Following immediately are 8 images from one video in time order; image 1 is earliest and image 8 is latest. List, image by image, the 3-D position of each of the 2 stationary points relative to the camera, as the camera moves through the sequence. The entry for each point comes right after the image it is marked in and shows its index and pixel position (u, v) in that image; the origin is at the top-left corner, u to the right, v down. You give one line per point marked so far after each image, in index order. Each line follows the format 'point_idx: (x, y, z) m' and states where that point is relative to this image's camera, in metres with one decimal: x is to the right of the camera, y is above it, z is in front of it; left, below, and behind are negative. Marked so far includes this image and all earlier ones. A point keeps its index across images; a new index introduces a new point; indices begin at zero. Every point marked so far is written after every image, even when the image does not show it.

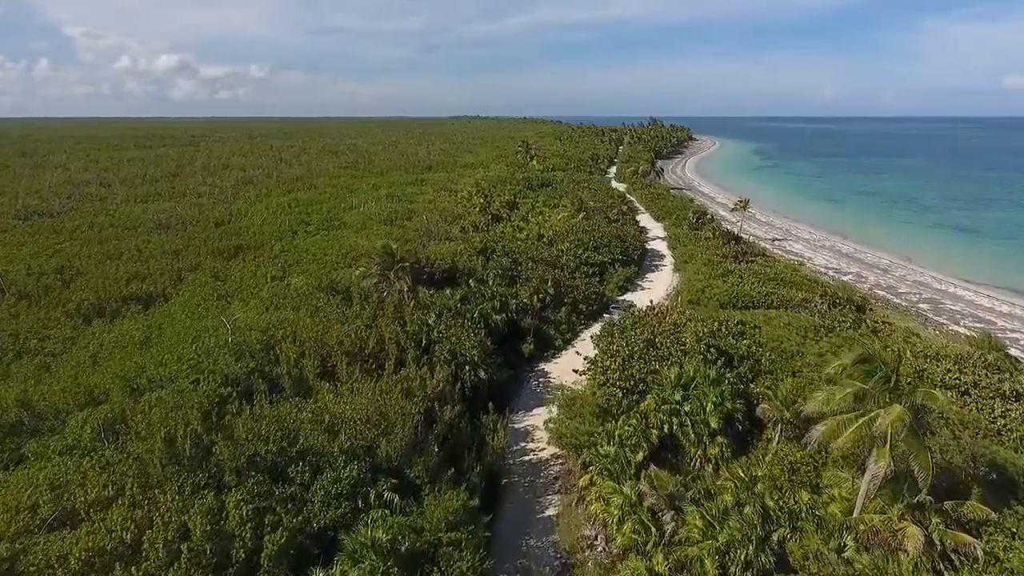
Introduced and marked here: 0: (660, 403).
0: (+3.4, -2.6, +19.9) m
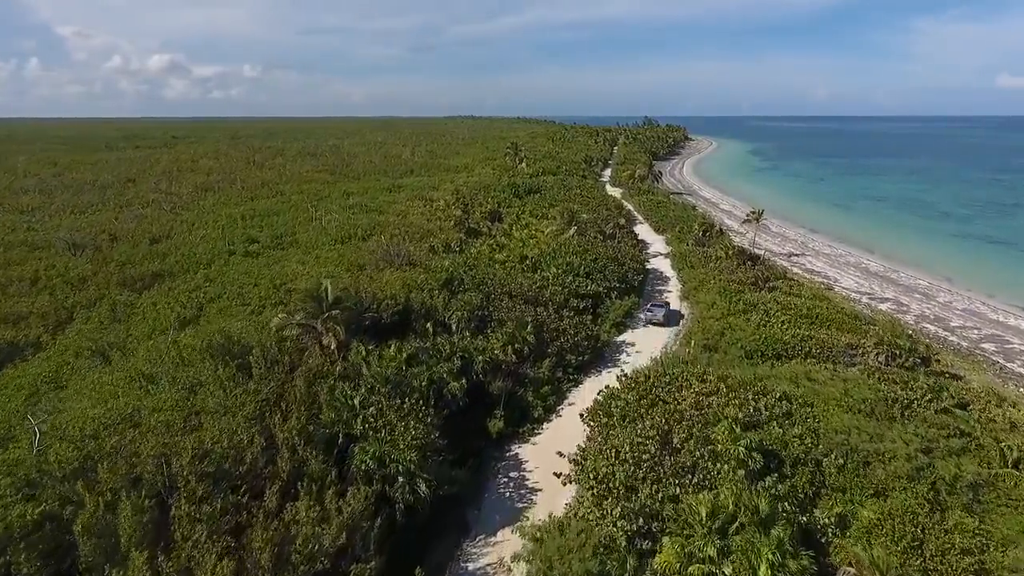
0: (+2.6, -4.0, +12.8) m
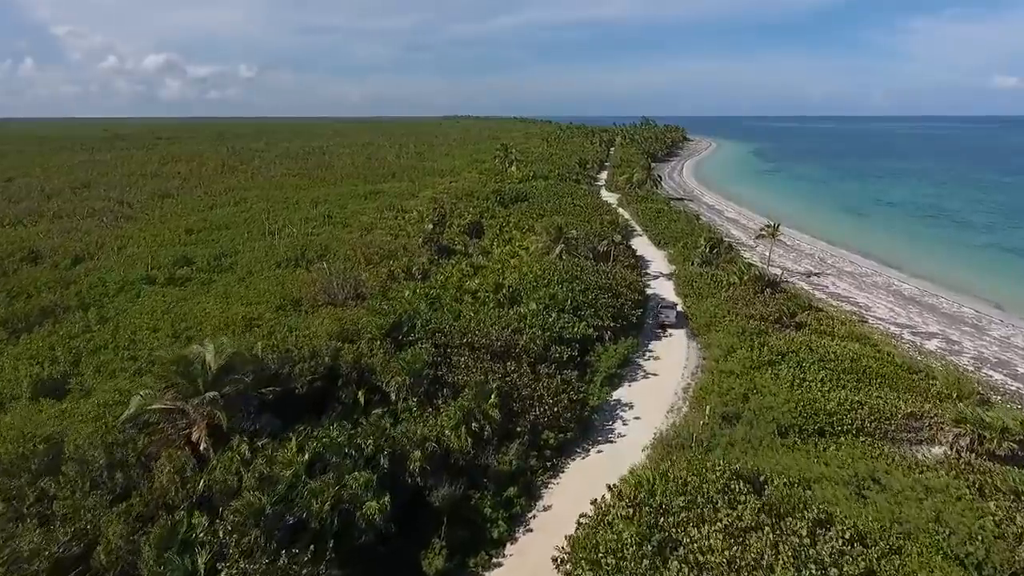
0: (+1.6, -5.3, +6.4) m
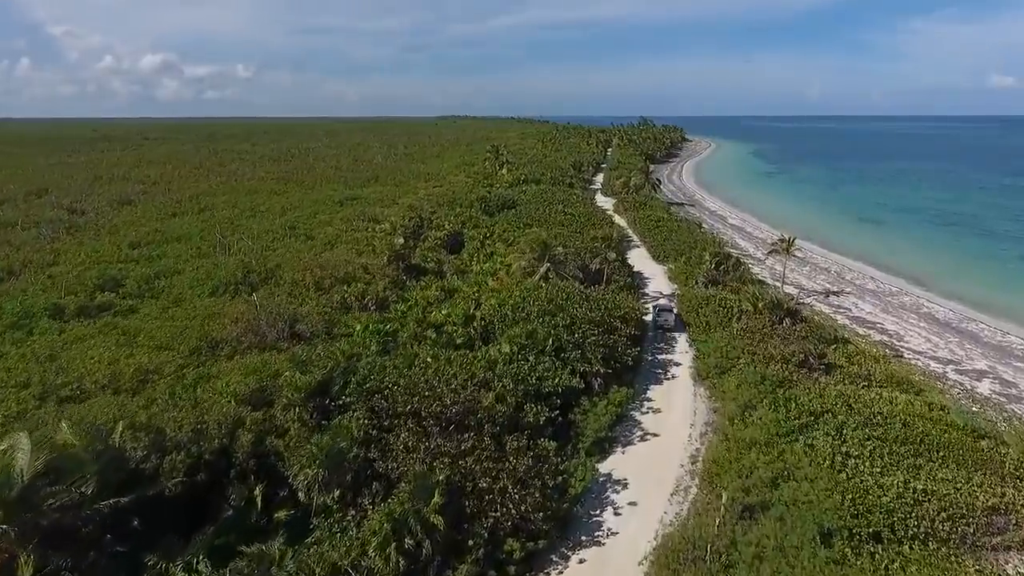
0: (+0.9, -6.3, +1.3) m
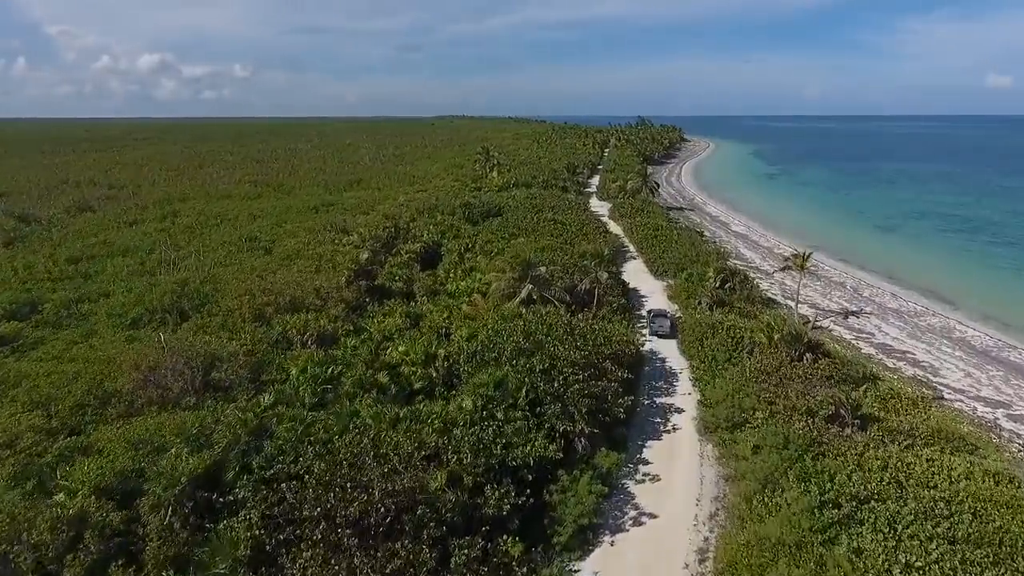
0: (+0.1, -7.2, -3.1) m
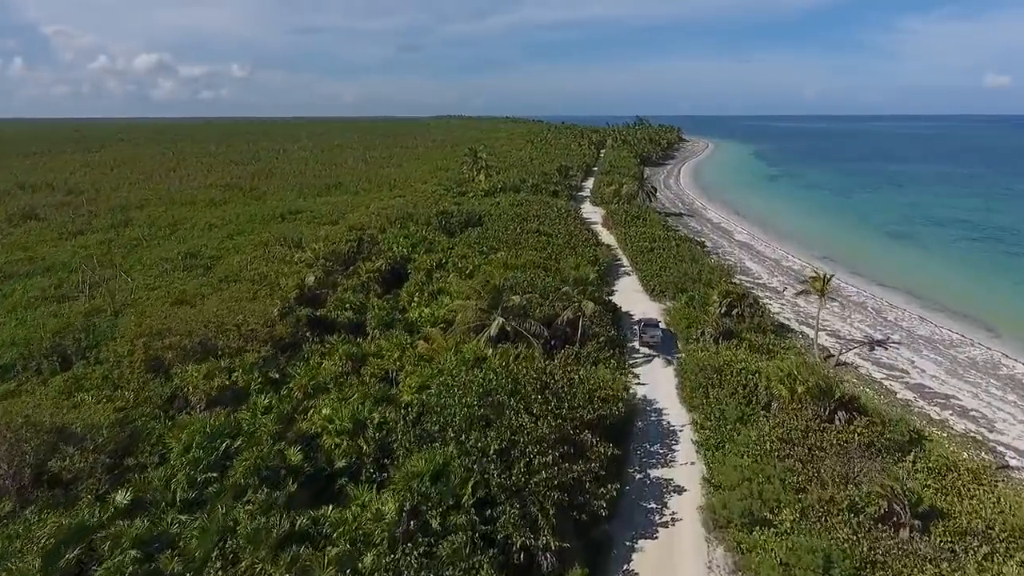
0: (-0.8, -8.1, -8.2) m
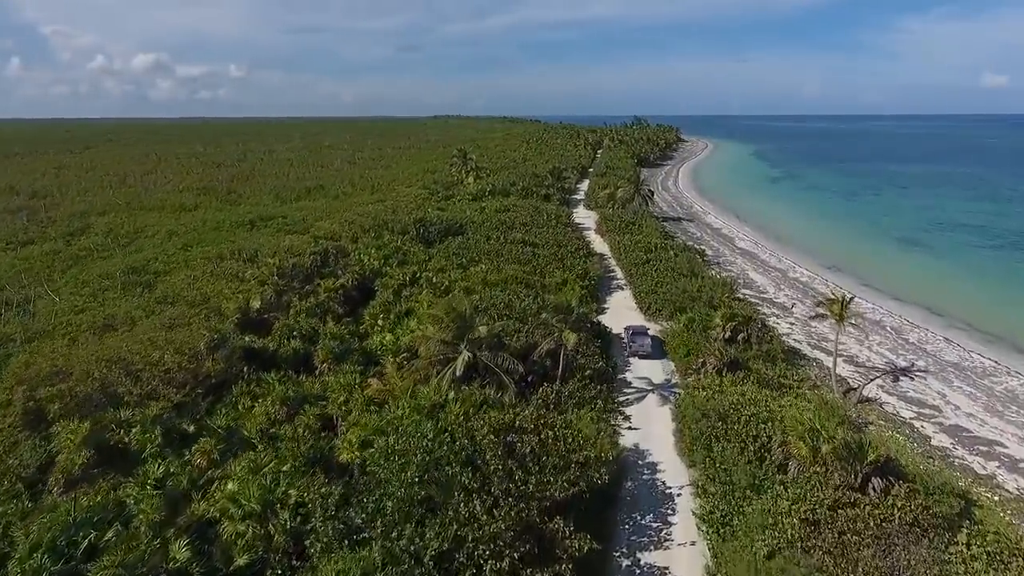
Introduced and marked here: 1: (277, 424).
0: (-1.5, -8.9, -11.9) m
1: (-5.1, -2.9, +18.9) m
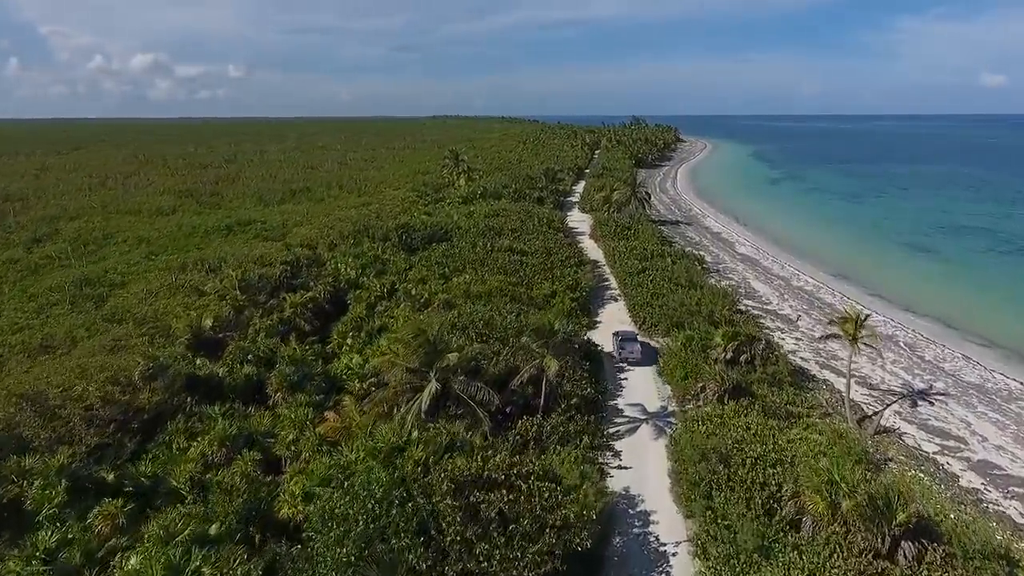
0: (-2.1, -9.3, -14.4) m
1: (-5.6, -3.4, +16.4) m
